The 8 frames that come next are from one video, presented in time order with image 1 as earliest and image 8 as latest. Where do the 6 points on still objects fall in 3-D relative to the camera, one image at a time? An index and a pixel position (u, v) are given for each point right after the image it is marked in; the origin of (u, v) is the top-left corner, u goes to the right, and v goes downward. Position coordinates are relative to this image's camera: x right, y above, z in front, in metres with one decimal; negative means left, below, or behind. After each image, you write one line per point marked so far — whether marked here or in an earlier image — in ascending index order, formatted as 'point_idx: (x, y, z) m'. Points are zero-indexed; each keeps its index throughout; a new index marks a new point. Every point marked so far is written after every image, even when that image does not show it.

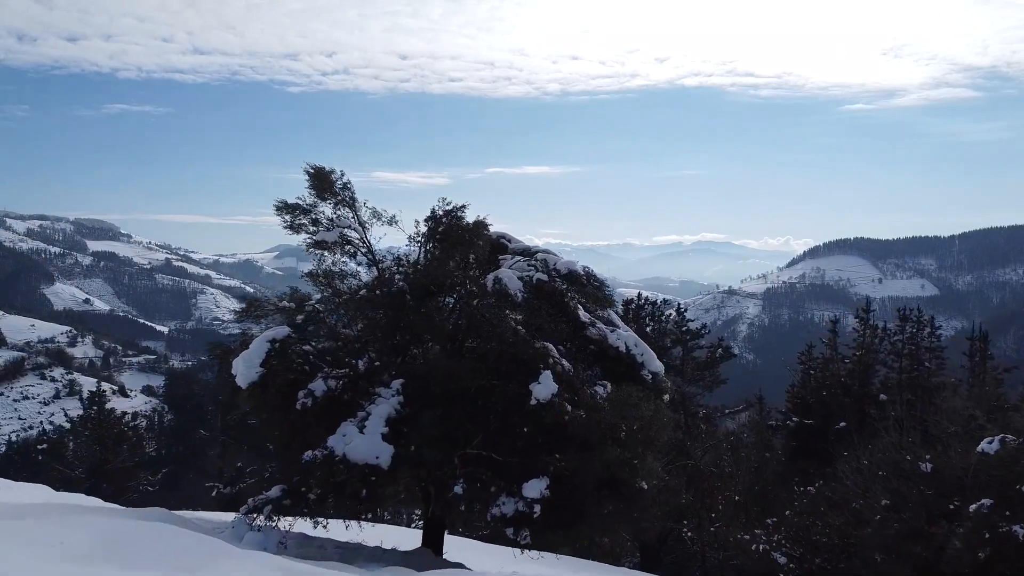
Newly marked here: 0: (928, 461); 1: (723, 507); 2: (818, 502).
0: (+7.1, -3.0, +10.7) m
1: (+6.4, -6.8, +18.9) m
2: (+6.4, -4.5, +13.1) m
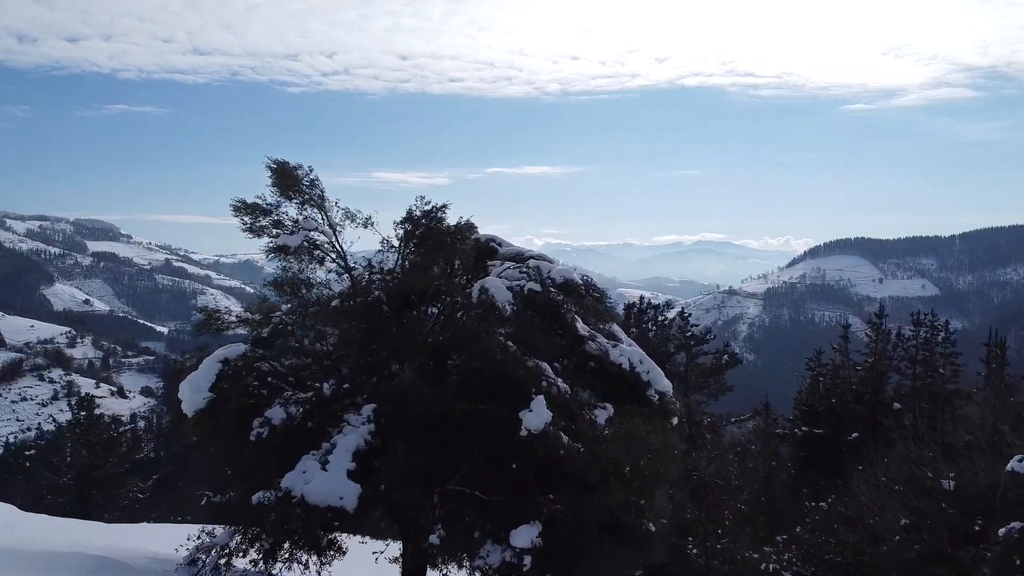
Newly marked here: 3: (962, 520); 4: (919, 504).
0: (+7.0, -3.1, +10.1) m
1: (+6.3, -6.9, +18.3) m
2: (+6.4, -4.6, +12.4) m
3: (+6.7, -3.4, +9.3) m
4: (+6.6, -3.5, +10.2) m
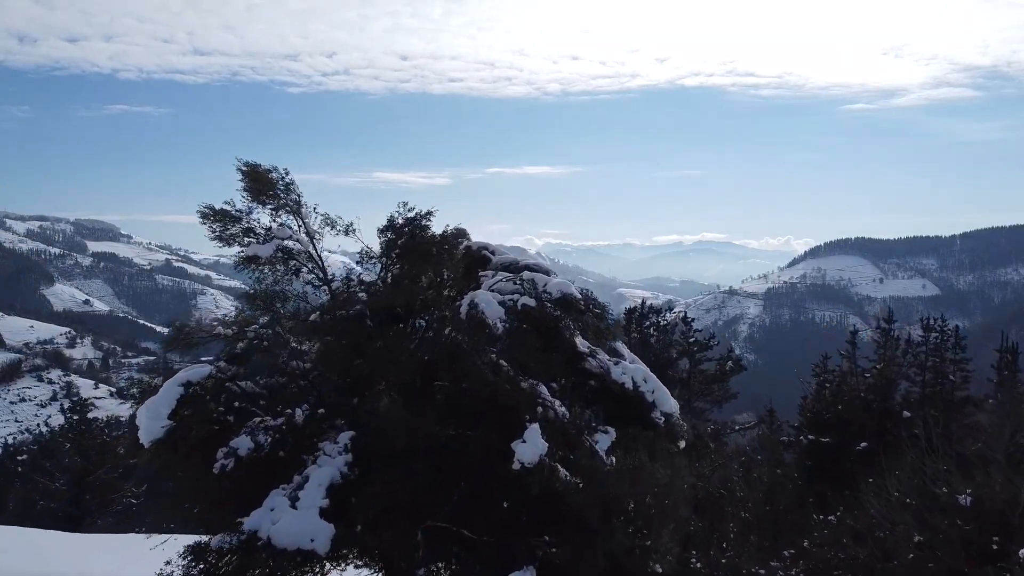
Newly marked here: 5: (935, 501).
0: (+7.0, -3.2, +9.7) m
1: (+6.3, -7.0, +17.9) m
2: (+6.3, -4.7, +12.1) m
3: (+6.6, -3.5, +8.9) m
4: (+6.6, -3.6, +9.8) m
5: (+6.8, -3.5, +10.2) m
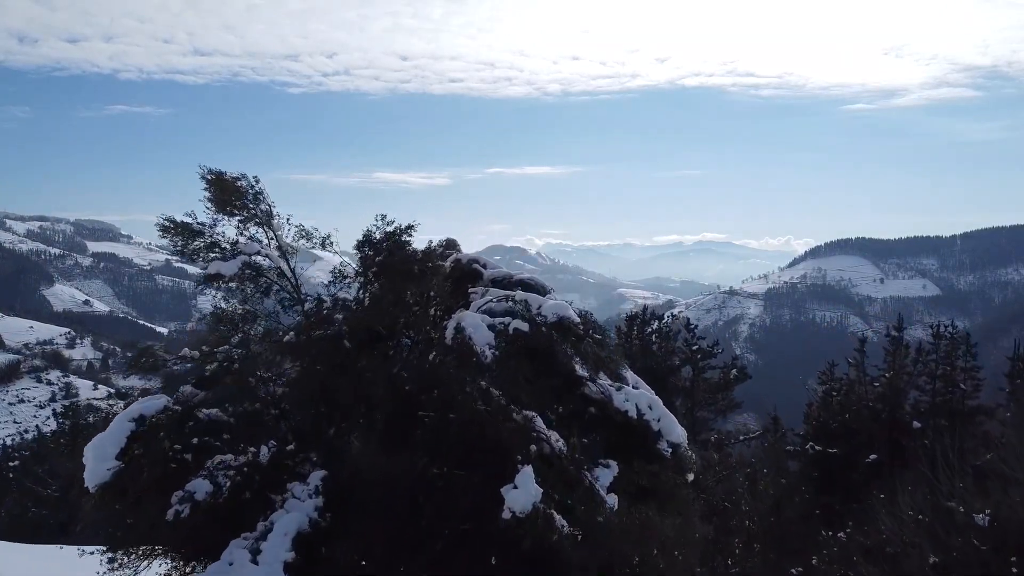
0: (+7.0, -3.3, +9.3) m
1: (+6.3, -7.1, +17.5) m
2: (+6.3, -4.8, +11.6) m
3: (+6.6, -3.7, +8.5) m
4: (+6.5, -3.8, +9.4) m
5: (+6.8, -3.6, +9.7) m
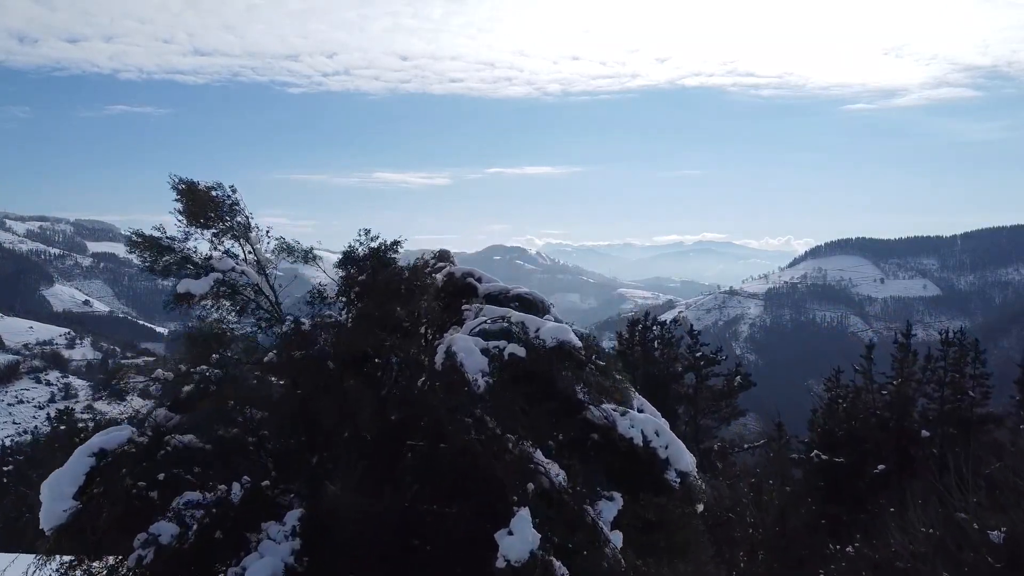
0: (+6.9, -3.4, +9.0) m
1: (+6.2, -7.2, +17.2) m
2: (+6.3, -4.9, +11.4) m
3: (+6.6, -3.8, +8.2) m
4: (+6.5, -3.9, +9.1) m
5: (+6.8, -3.7, +9.5) m
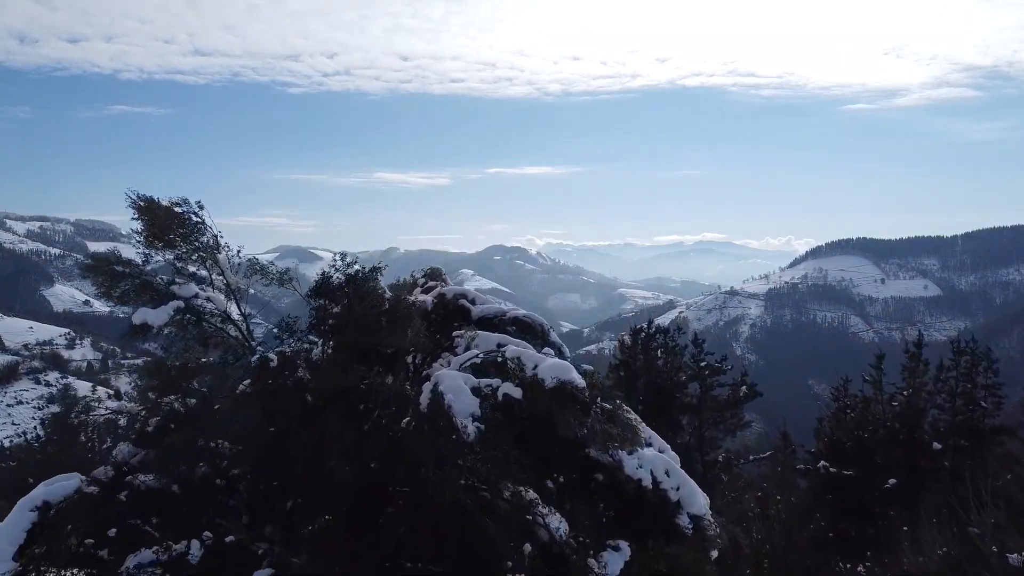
0: (+6.9, -3.6, +8.7) m
1: (+6.2, -7.4, +16.8) m
2: (+6.2, -5.1, +11.0) m
3: (+6.5, -3.9, +7.9) m
4: (+6.5, -4.0, +8.8) m
5: (+6.8, -3.8, +9.1) m
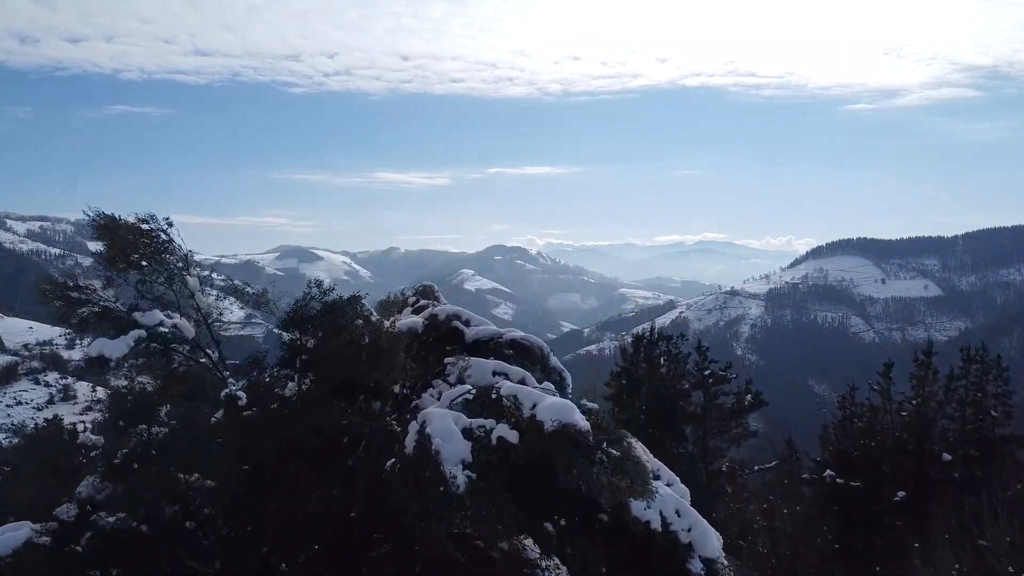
0: (+6.9, -3.7, +8.4) m
1: (+6.2, -7.5, +16.5) m
2: (+6.2, -5.2, +10.7) m
3: (+6.5, -4.0, +7.6) m
4: (+6.5, -4.2, +8.5) m
5: (+6.8, -4.0, +8.8) m
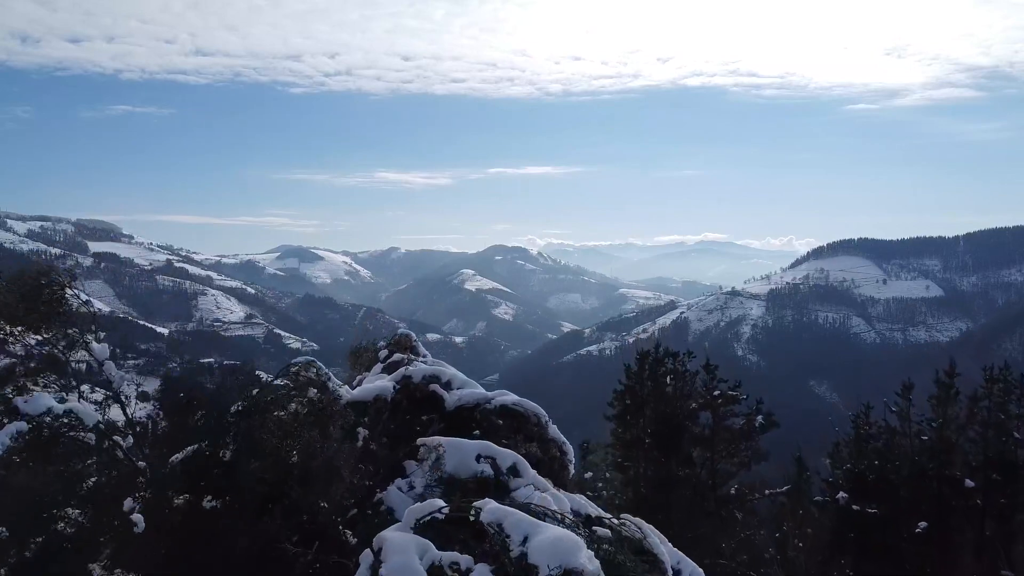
0: (+6.9, -4.0, +7.8) m
1: (+6.2, -7.8, +15.9) m
2: (+6.2, -5.5, +10.1) m
3: (+6.5, -4.3, +7.0) m
4: (+6.4, -4.4, +7.9) m
5: (+6.7, -4.3, +8.2) m
